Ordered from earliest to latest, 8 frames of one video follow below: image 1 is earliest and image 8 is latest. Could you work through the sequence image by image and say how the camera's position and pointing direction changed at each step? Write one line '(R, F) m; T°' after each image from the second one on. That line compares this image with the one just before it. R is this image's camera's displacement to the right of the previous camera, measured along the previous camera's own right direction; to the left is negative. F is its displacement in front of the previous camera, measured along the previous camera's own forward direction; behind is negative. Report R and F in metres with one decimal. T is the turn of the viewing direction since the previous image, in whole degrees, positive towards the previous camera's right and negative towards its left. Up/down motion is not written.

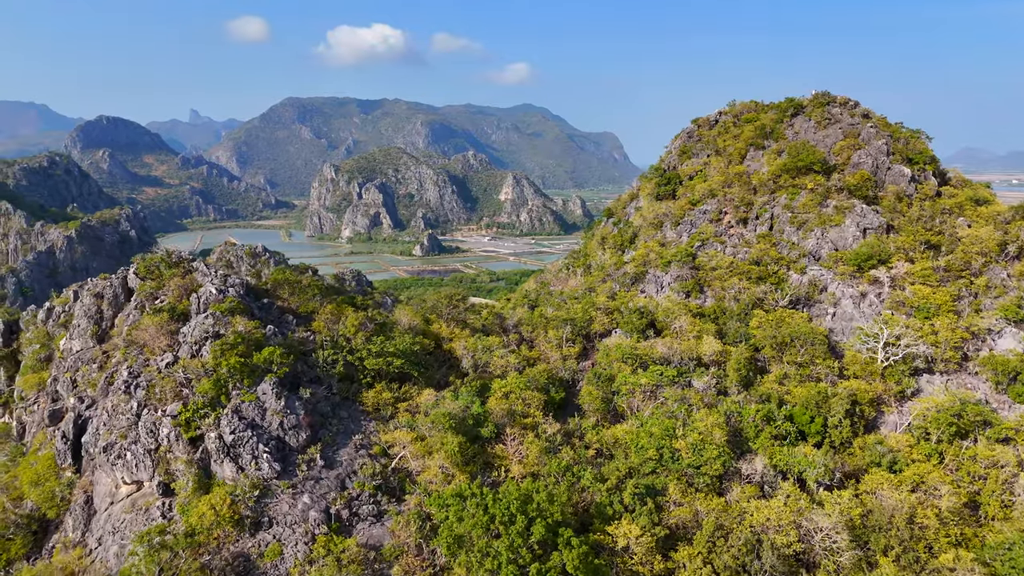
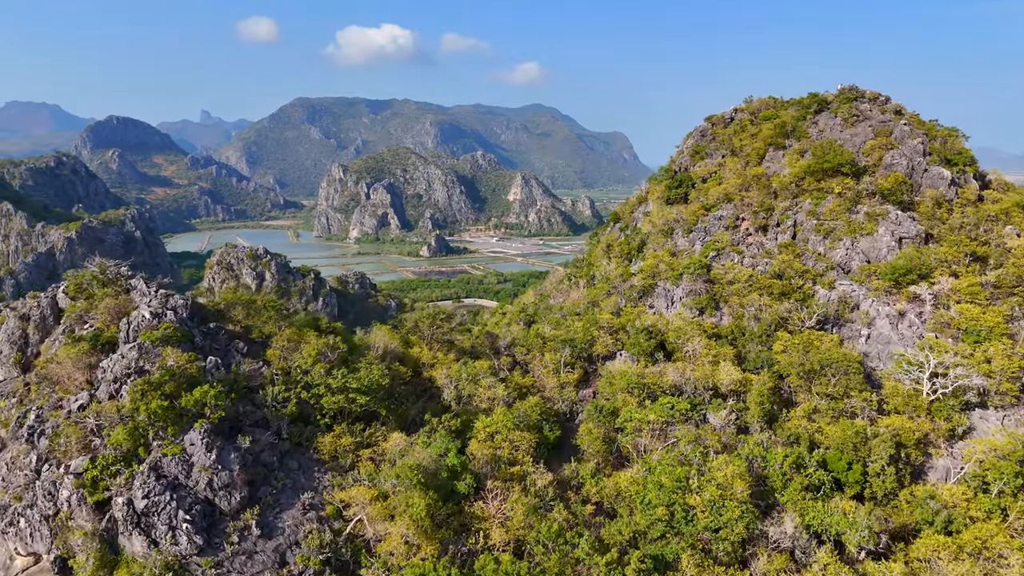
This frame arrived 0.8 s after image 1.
(+0.5, +2.8) m; -1°
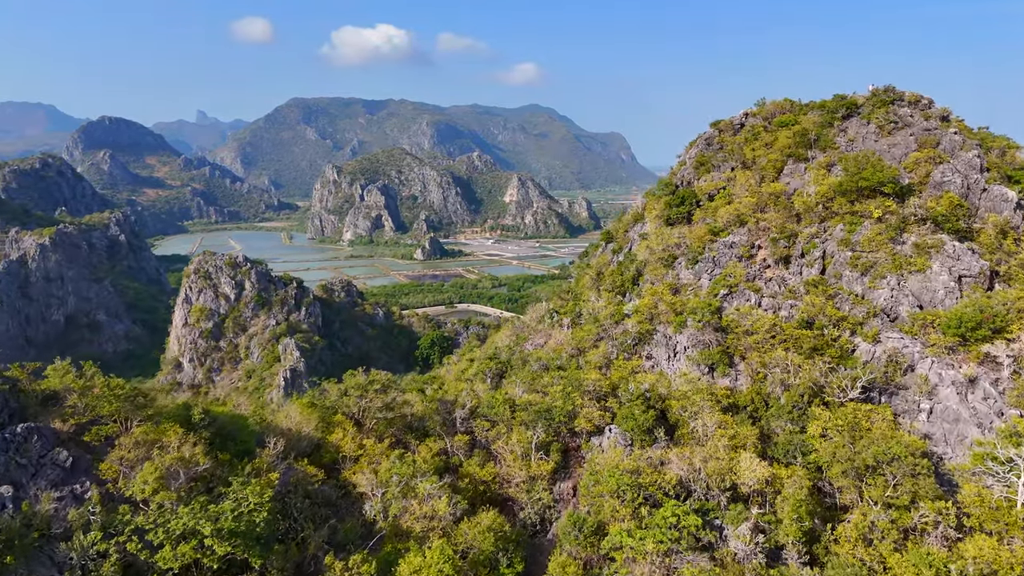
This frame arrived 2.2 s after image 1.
(+1.0, +5.0) m; 0°
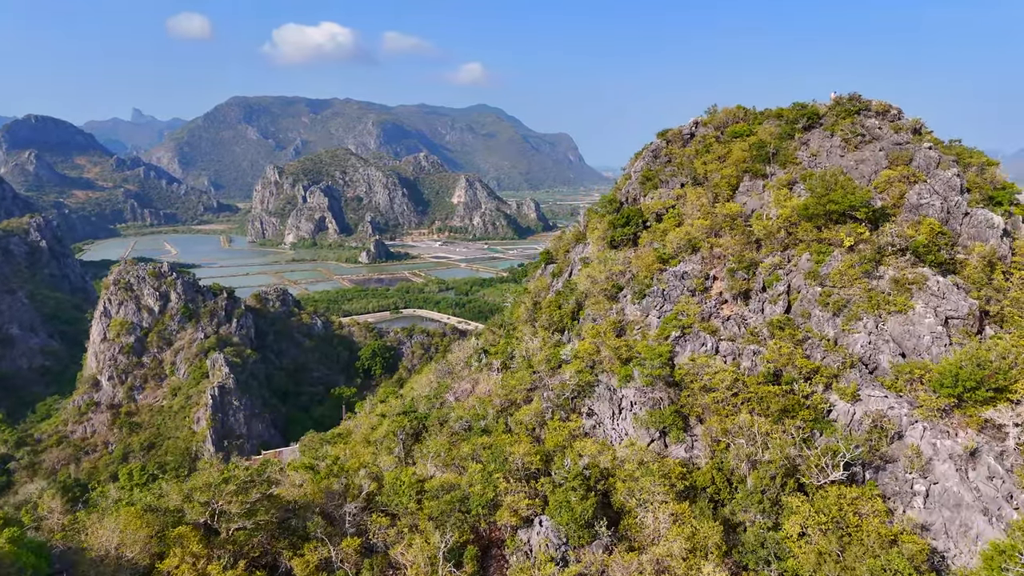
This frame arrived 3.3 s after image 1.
(+0.9, +3.6) m; +4°
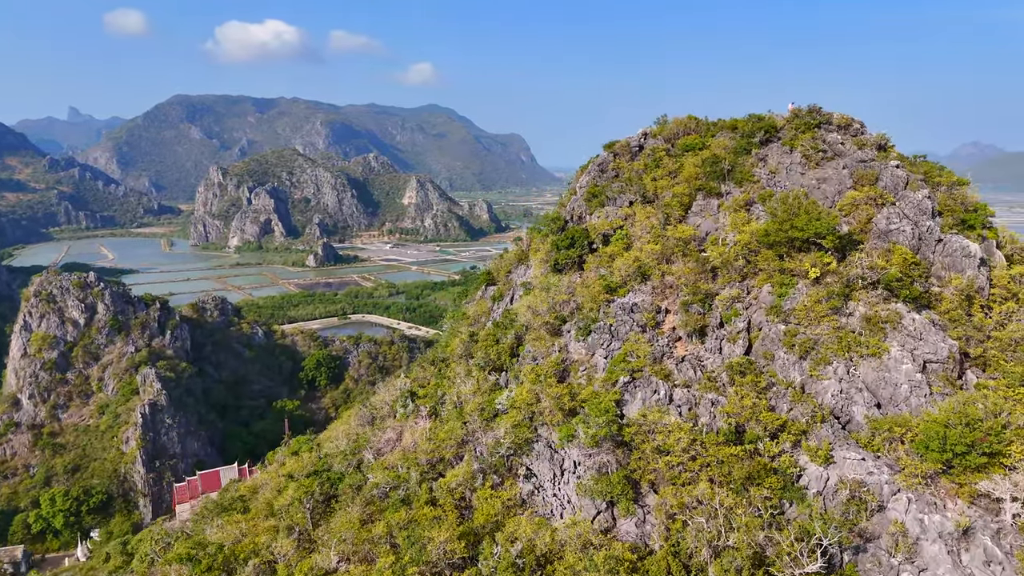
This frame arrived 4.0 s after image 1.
(+0.6, +2.5) m; +4°
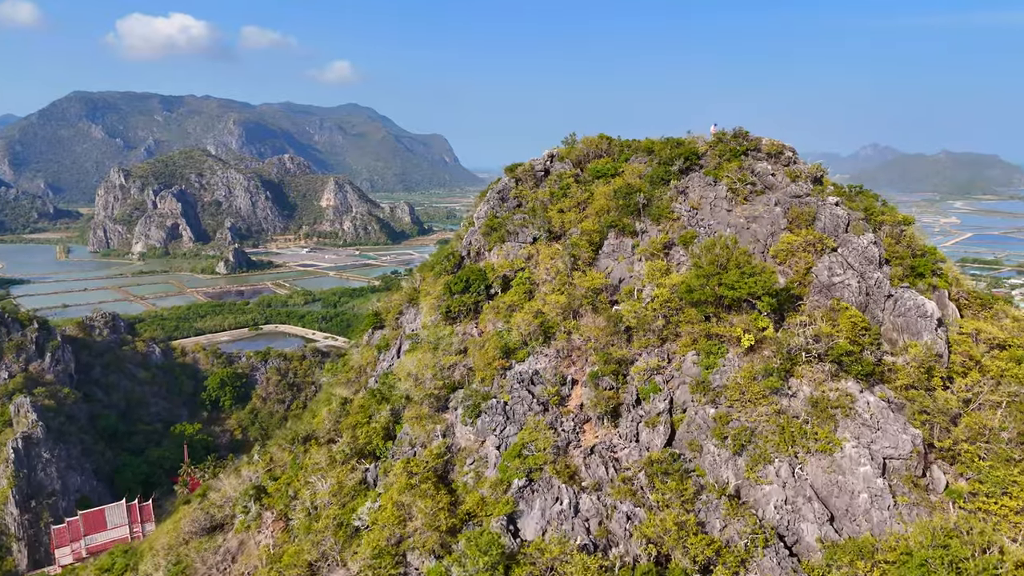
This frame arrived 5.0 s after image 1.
(+1.2, +3.7) m; +6°
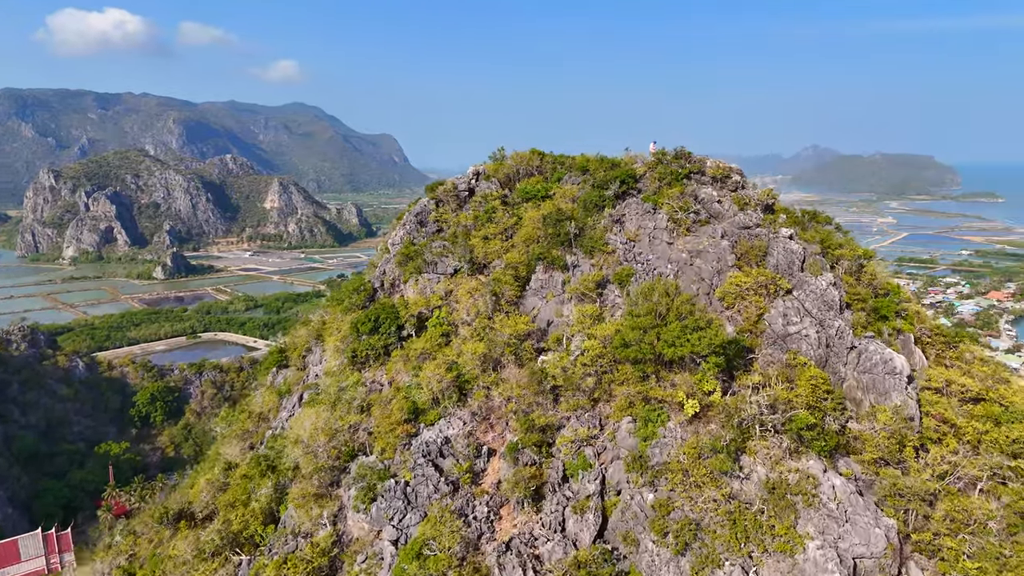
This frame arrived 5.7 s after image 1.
(+0.9, +2.4) m; +4°
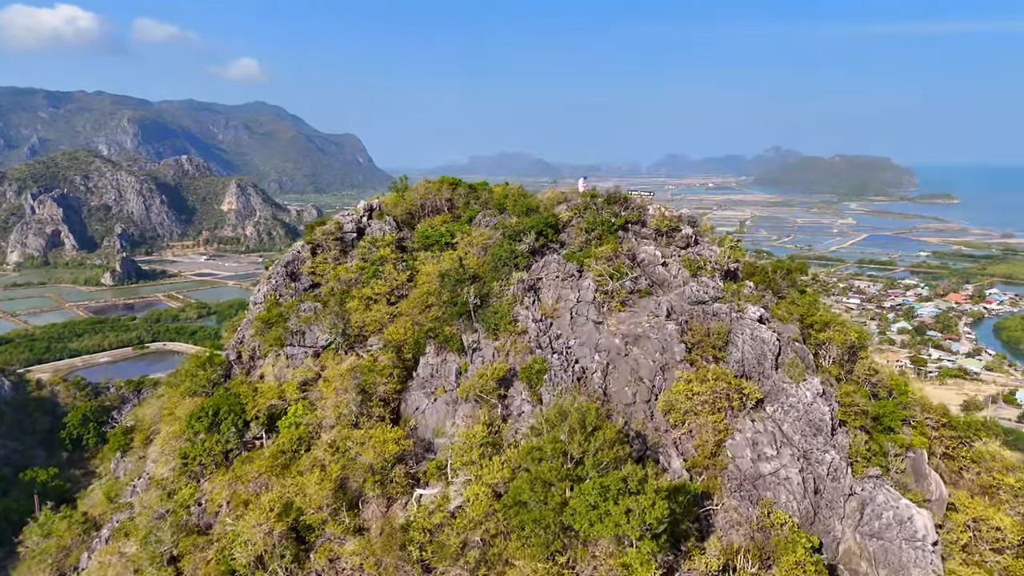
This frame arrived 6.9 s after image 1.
(+1.5, +4.2) m; +3°
